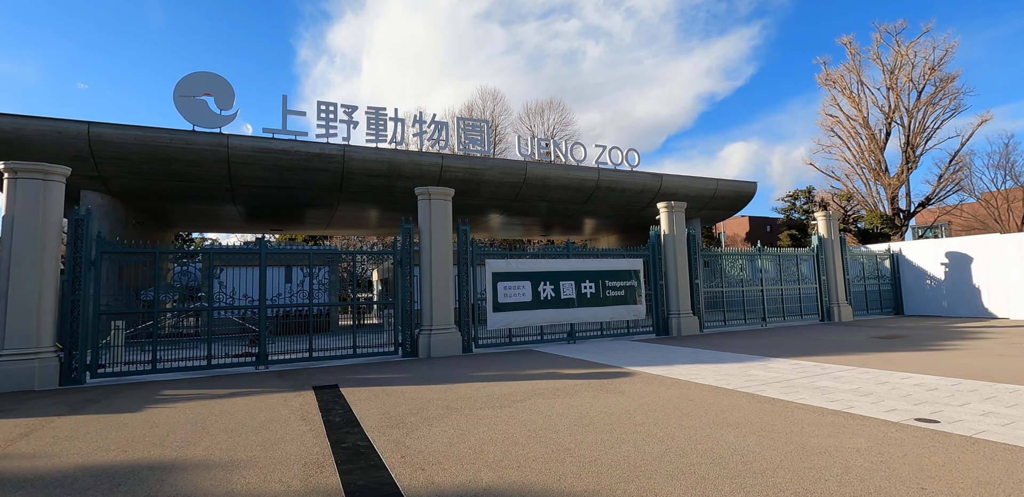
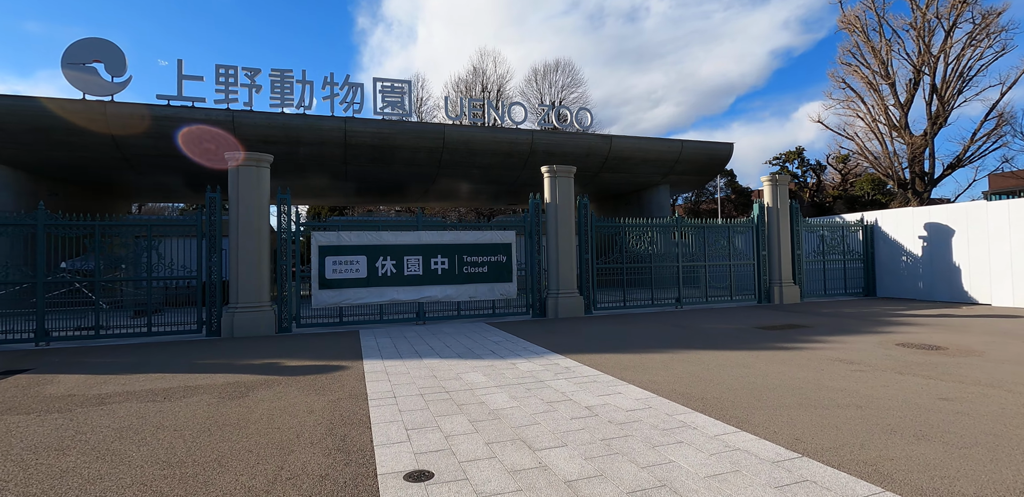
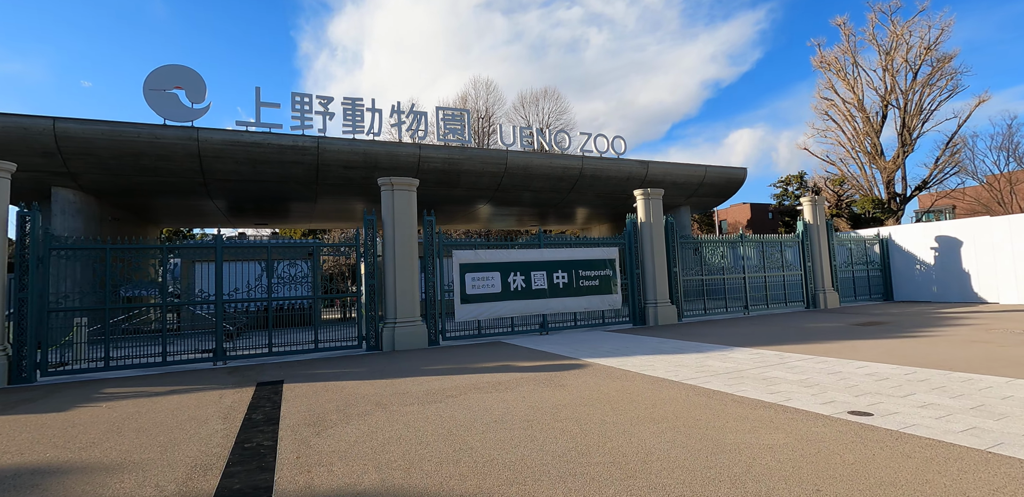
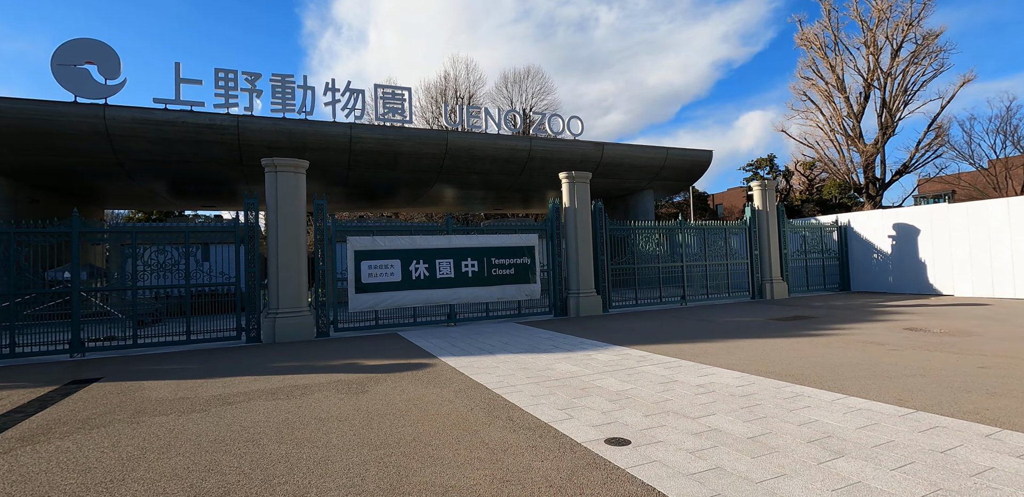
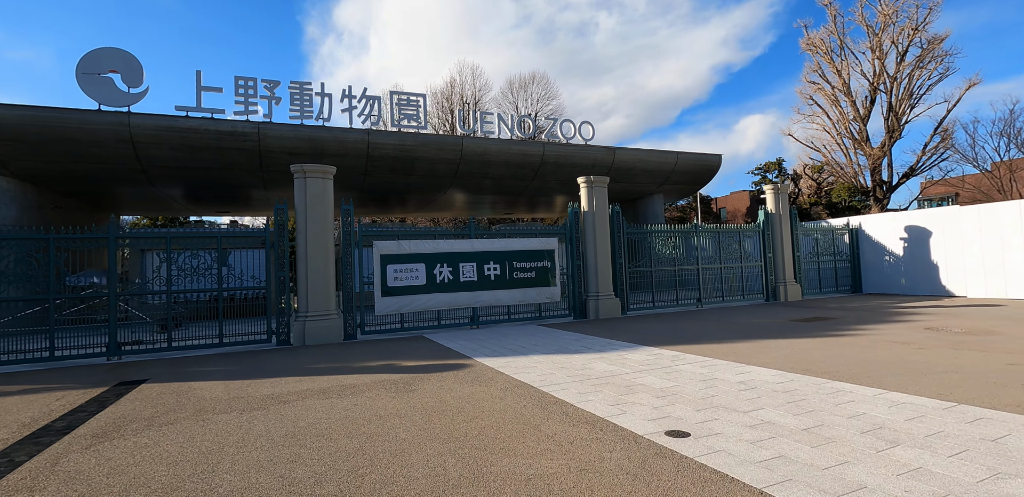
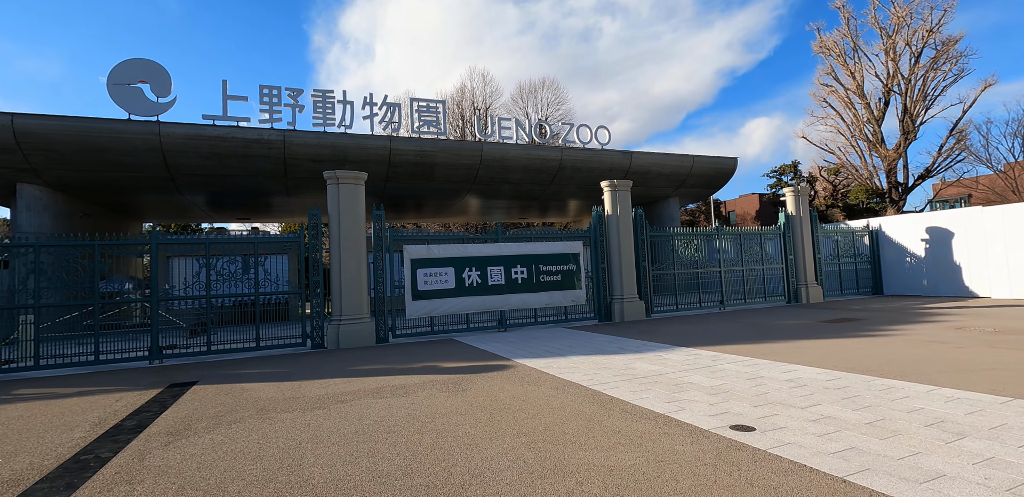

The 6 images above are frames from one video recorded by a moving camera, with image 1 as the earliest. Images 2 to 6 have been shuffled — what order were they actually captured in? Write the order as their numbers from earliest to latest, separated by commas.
3, 6, 5, 4, 2
